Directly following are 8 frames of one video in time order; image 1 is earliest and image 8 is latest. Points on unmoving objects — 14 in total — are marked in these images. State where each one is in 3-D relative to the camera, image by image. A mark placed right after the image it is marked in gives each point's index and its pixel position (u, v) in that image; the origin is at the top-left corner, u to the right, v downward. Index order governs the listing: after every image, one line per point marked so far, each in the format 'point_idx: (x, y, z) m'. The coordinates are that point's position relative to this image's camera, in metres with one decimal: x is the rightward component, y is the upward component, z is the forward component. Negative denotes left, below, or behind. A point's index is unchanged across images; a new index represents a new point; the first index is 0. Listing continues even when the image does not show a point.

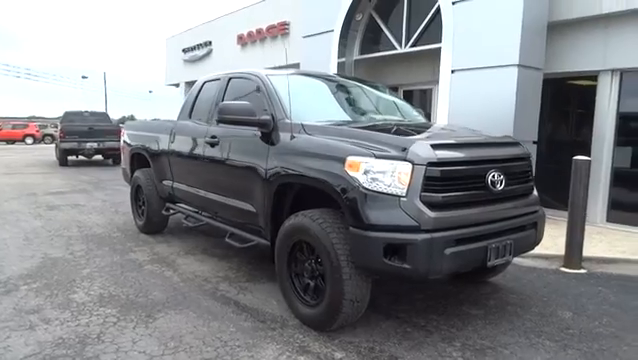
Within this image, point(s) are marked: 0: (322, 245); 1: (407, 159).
0: (0.0, -0.5, +3.5) m
1: (+0.6, +0.1, +3.3) m
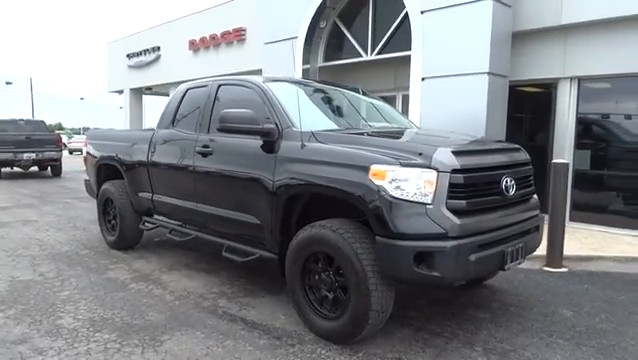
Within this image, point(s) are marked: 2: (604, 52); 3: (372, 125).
0: (+0.2, -0.5, +3.4) m
1: (+0.8, +0.1, +3.3) m
2: (+4.3, +1.9, +7.3) m
3: (+0.3, +0.5, +4.5) m
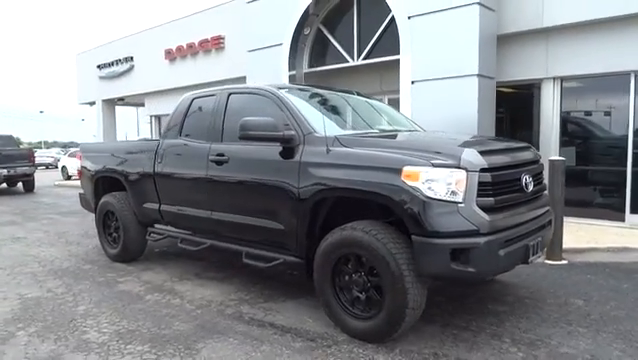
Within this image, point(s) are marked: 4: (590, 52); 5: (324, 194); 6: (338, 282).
0: (+0.4, -0.5, +3.5) m
1: (+1.0, +0.1, +3.4) m
2: (+4.2, +2.0, +7.7) m
3: (+0.5, +0.5, +4.6) m
4: (+4.3, +2.0, +7.6) m
5: (0.0, -0.1, +3.9) m
6: (+0.2, -0.8, +3.8) m
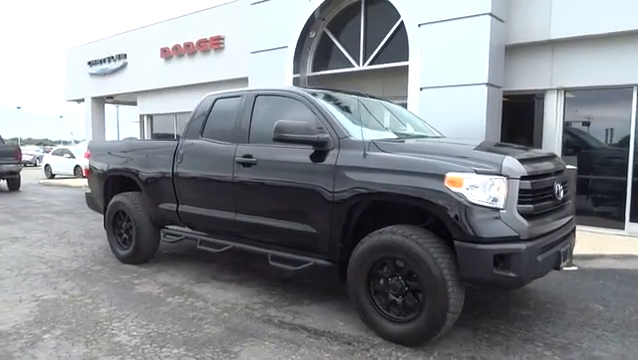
0: (+0.7, -0.6, +3.5) m
1: (+1.3, 0.0, +3.5) m
2: (+4.3, +1.9, +7.9) m
3: (+0.8, +0.5, +4.7) m
4: (+4.4, +1.9, +7.8) m
5: (+0.3, -0.1, +3.9) m
6: (+0.4, -0.8, +3.9) m
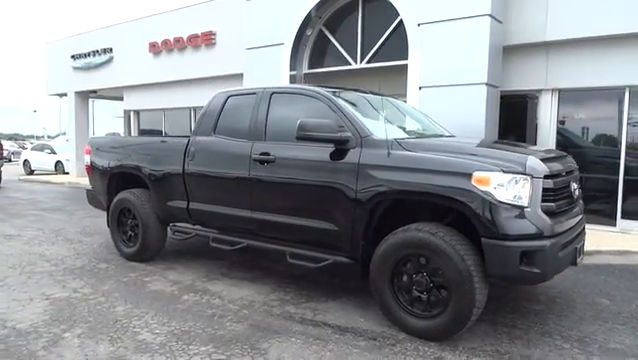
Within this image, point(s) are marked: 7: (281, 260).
0: (+1.0, -0.6, +3.6) m
1: (+1.5, +0.1, +3.6) m
2: (+4.4, +1.9, +8.1) m
3: (+0.9, +0.5, +4.7) m
4: (+4.5, +1.9, +8.0) m
5: (+0.5, -0.1, +4.0) m
6: (+0.6, -0.8, +3.9) m
7: (-0.5, -1.0, +6.1) m
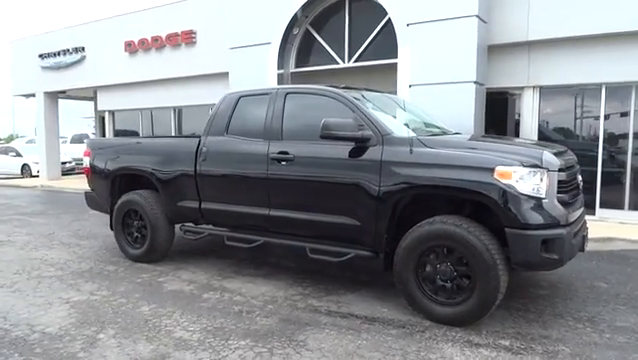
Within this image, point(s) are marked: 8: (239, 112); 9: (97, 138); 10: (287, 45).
0: (+1.2, -0.5, +3.8) m
1: (+1.8, +0.1, +3.8) m
2: (+4.2, +2.0, +8.5) m
3: (+1.1, +0.5, +5.0) m
4: (+4.3, +2.0, +8.5) m
5: (+0.8, -0.1, +4.2) m
6: (+0.9, -0.8, +4.2) m
7: (-0.4, -1.0, +6.2) m
8: (-0.9, +0.8, +5.4) m
9: (-3.0, +0.6, +6.7) m
10: (-0.7, +2.9, +10.4) m
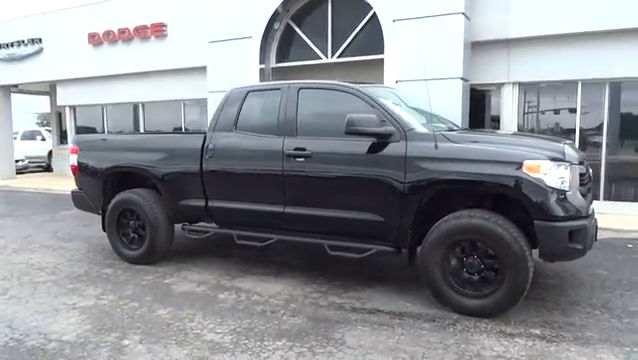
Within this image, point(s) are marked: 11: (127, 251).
0: (+1.5, -0.5, +3.9) m
1: (+2.0, +0.2, +4.0) m
2: (+4.0, +2.1, +8.9) m
3: (+1.2, +0.6, +5.0) m
4: (+4.1, +2.2, +8.8) m
5: (+1.0, -0.1, +4.2) m
6: (+1.1, -0.7, +4.2) m
7: (-0.3, -0.9, +6.2) m
8: (-0.8, +0.8, +5.2) m
9: (-3.0, +0.6, +6.3) m
10: (-1.1, +3.0, +10.2) m
11: (-2.3, -0.9, +6.0) m
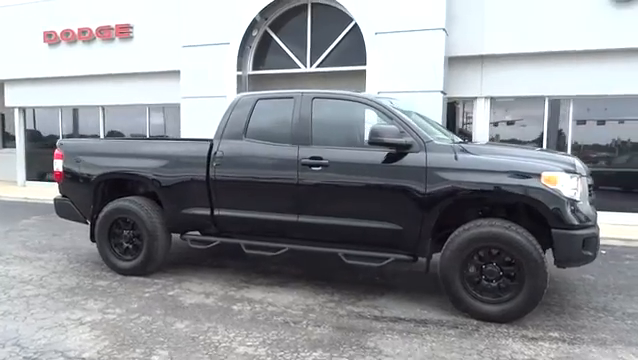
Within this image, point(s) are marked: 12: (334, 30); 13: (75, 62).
0: (+1.7, -0.6, +4.1) m
1: (+2.2, +0.1, +4.2) m
2: (+3.7, +2.0, +9.4) m
3: (+1.3, +0.5, +5.2) m
4: (+3.8, +2.0, +9.3) m
5: (+1.2, -0.1, +4.3) m
6: (+1.3, -0.8, +4.4) m
7: (-0.4, -1.0, +6.1) m
8: (-0.7, +0.7, +5.2) m
9: (-3.0, +0.5, +6.0) m
10: (-1.5, +2.8, +10.1) m
11: (-2.3, -1.0, +5.7) m
12: (+0.3, +3.0, +9.9) m
13: (-6.5, +3.2, +13.0) m
